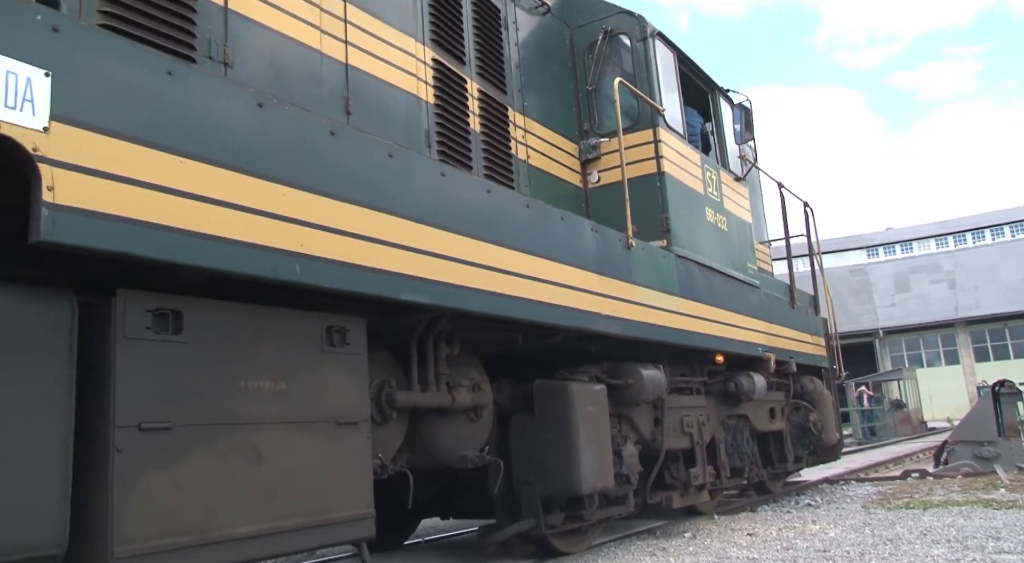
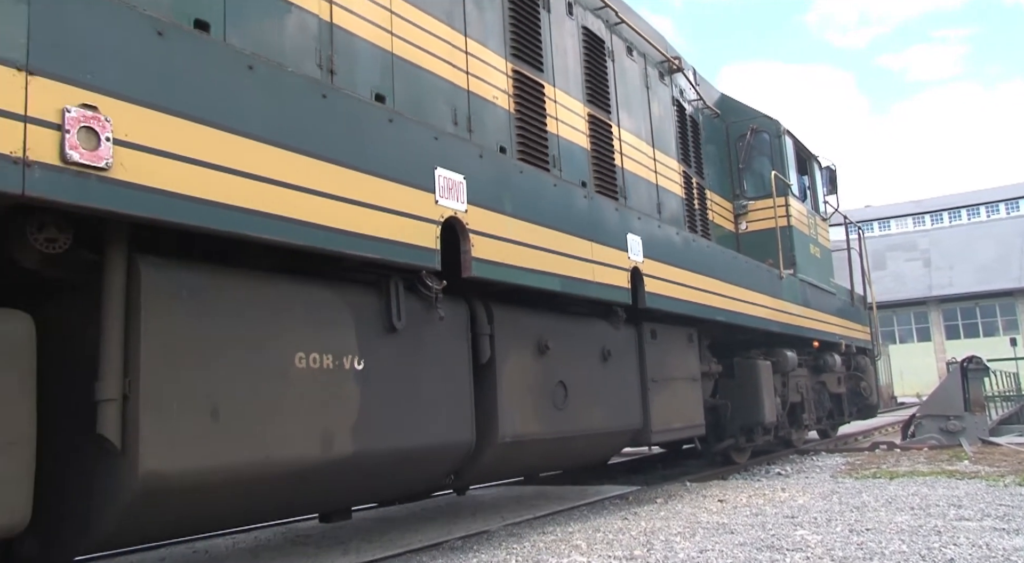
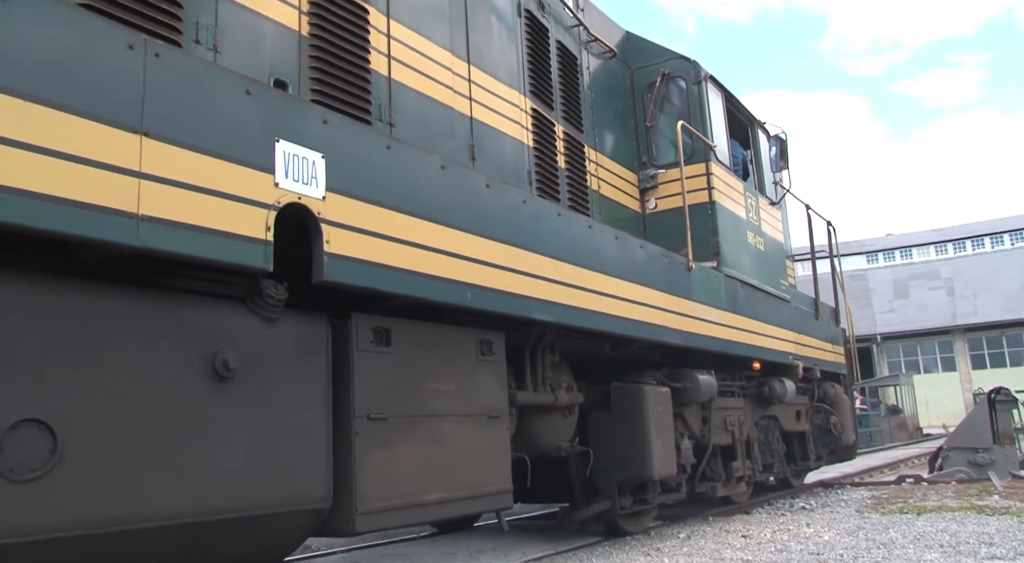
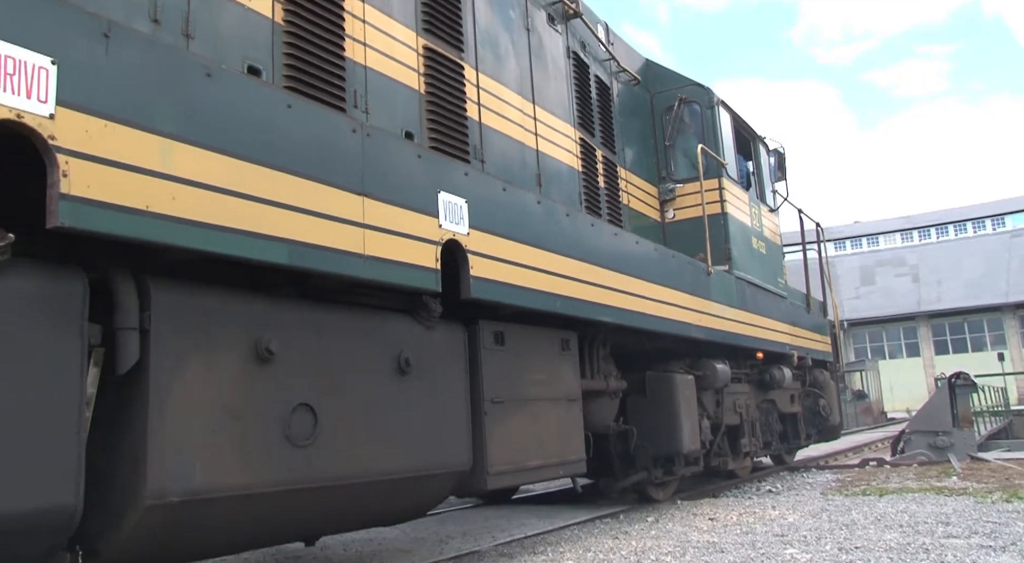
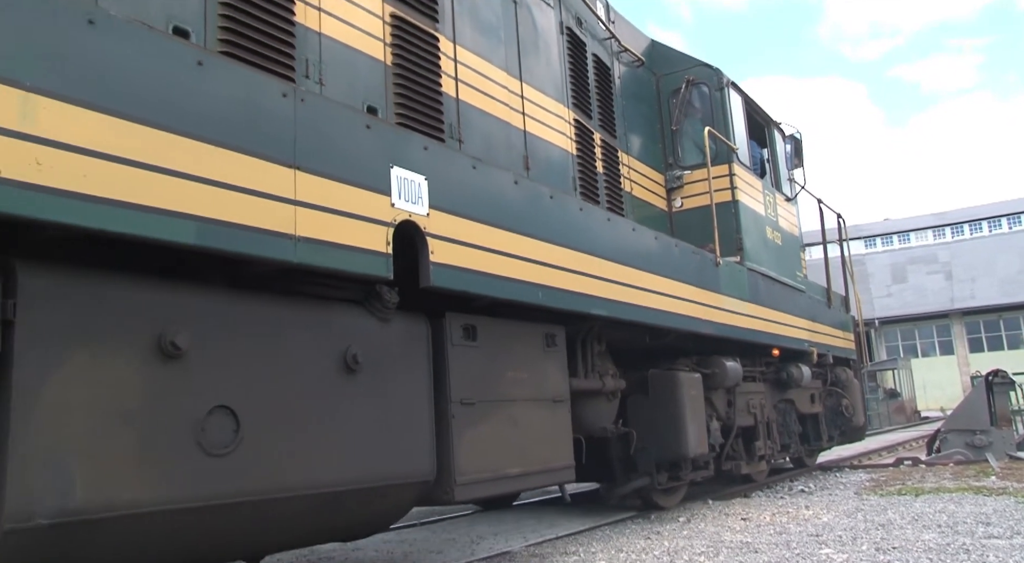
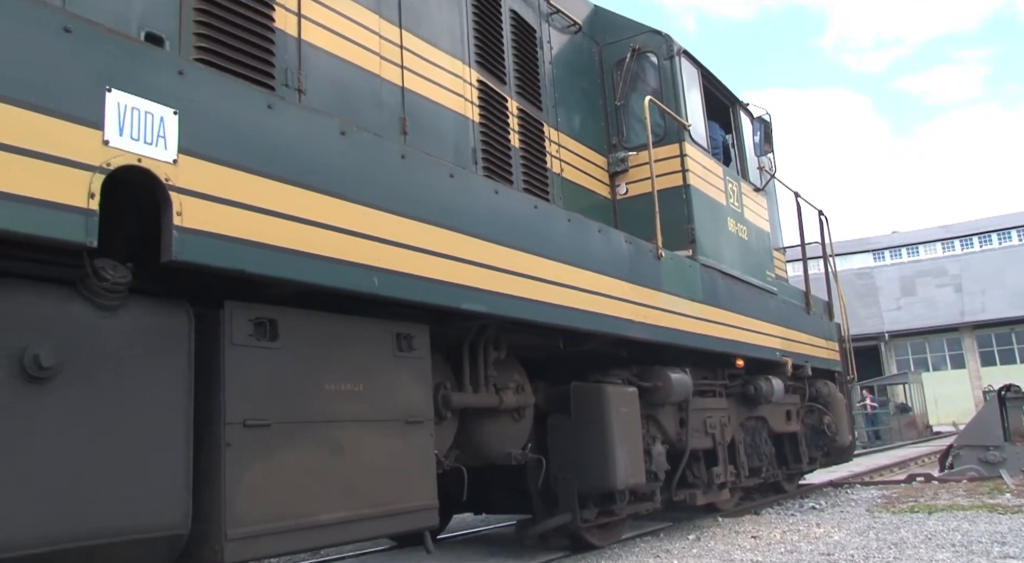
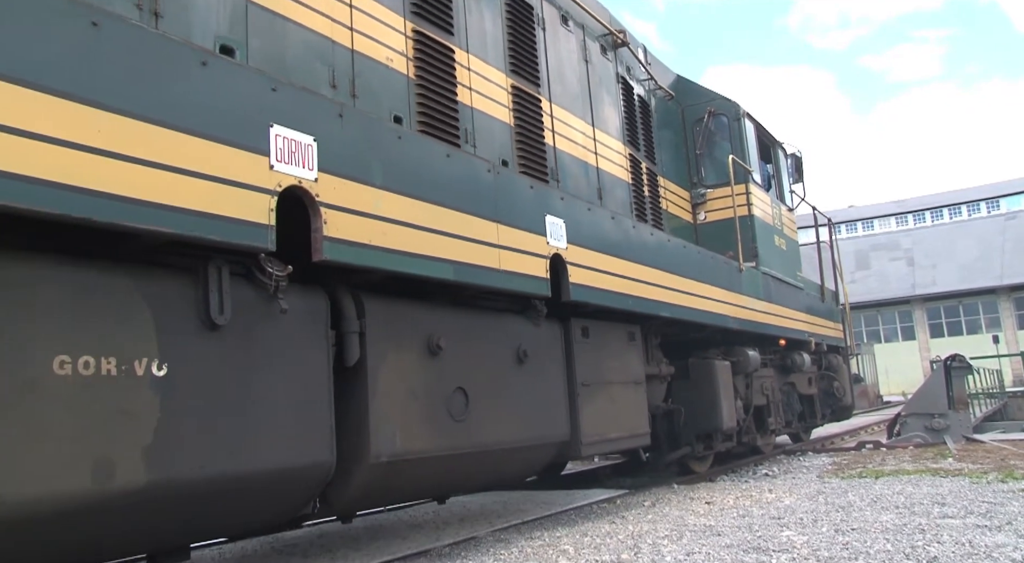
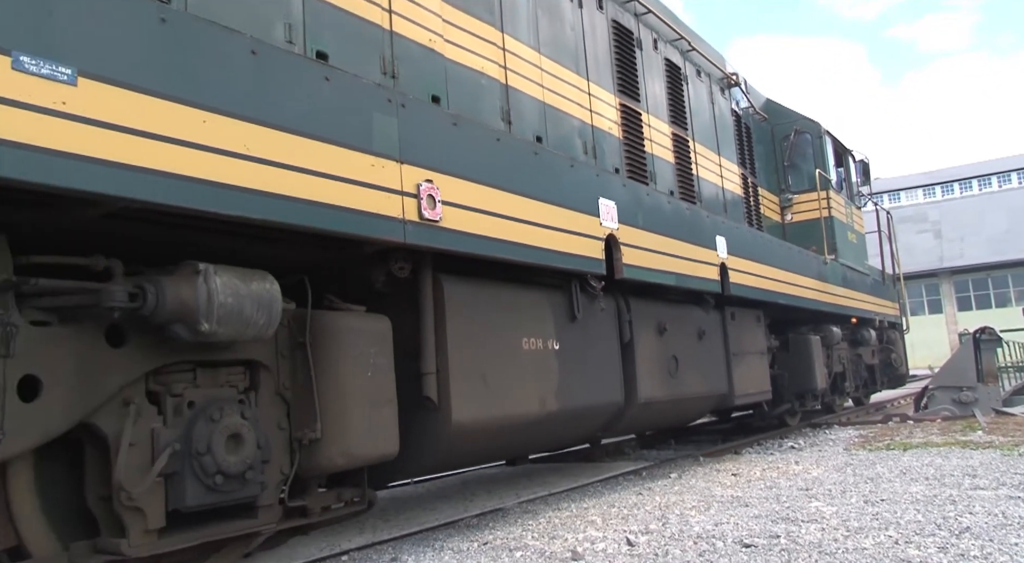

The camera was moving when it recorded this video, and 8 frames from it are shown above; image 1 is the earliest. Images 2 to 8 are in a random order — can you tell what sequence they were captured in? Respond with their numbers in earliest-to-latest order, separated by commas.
6, 3, 5, 4, 7, 2, 8
